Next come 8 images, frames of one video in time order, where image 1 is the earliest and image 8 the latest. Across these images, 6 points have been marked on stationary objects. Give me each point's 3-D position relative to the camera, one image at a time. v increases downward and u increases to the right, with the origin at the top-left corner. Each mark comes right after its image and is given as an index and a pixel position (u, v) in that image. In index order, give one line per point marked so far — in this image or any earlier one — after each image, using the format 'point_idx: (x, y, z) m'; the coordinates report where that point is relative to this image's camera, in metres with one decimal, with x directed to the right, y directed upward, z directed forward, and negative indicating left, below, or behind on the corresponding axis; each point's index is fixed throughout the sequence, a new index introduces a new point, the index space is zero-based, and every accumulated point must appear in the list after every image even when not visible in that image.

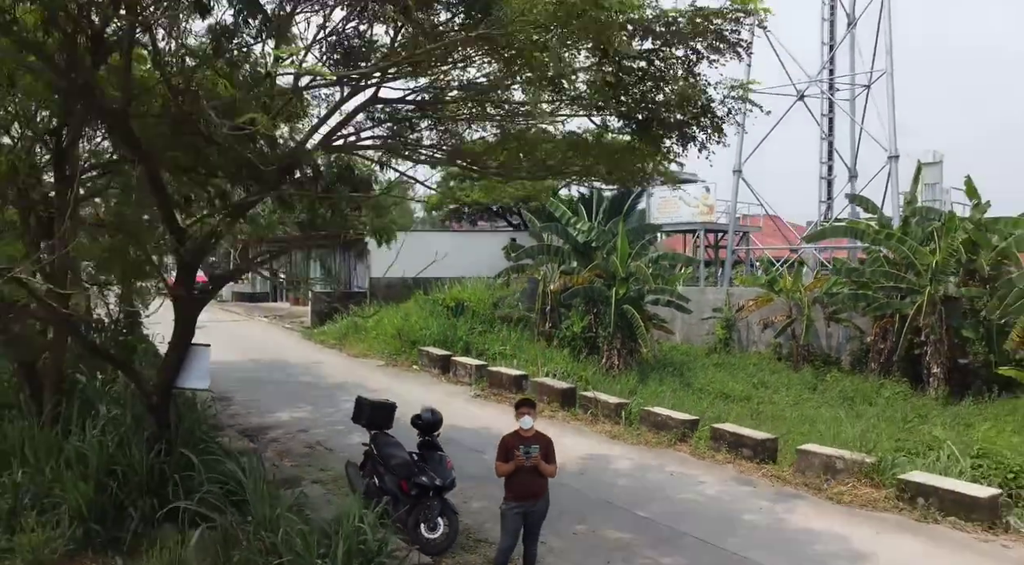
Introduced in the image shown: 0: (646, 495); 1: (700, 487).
0: (+0.8, -1.3, +4.9) m
1: (+1.2, -1.3, +5.1) m
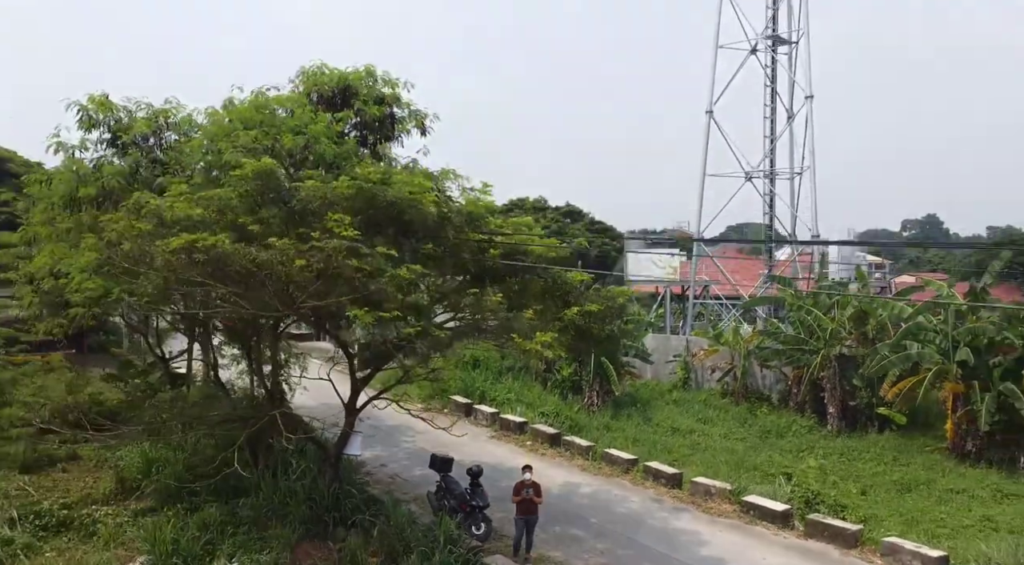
0: (+0.9, -2.3, +8.4) m
1: (+1.3, -2.3, +8.6) m
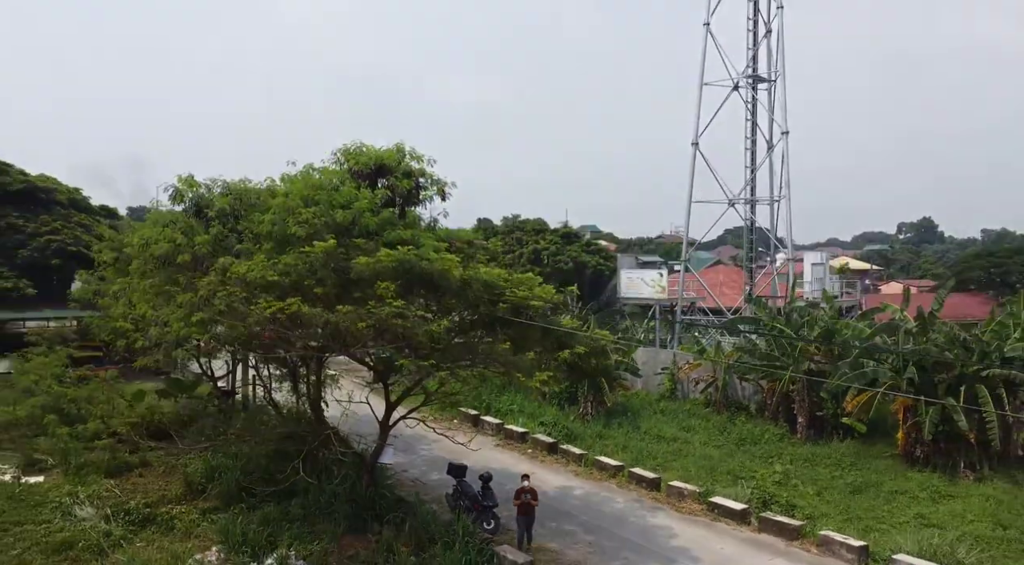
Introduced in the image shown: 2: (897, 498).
0: (+0.9, -2.8, +10.0) m
1: (+1.3, -2.8, +10.2) m
2: (+5.5, -3.0, +11.5) m
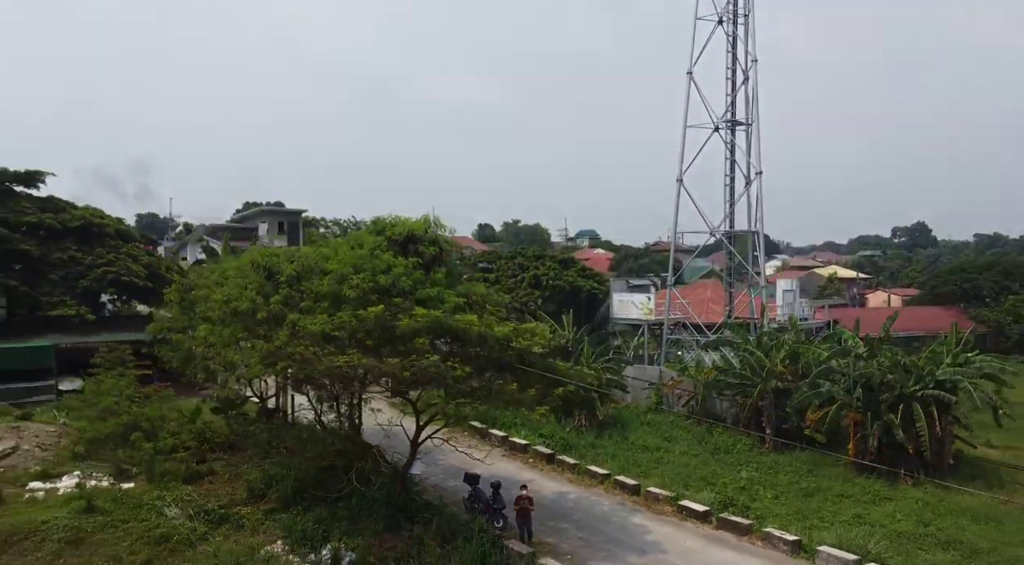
0: (+1.0, -3.4, +12.1) m
1: (+1.4, -3.4, +12.3) m
2: (+5.6, -3.7, +13.6) m
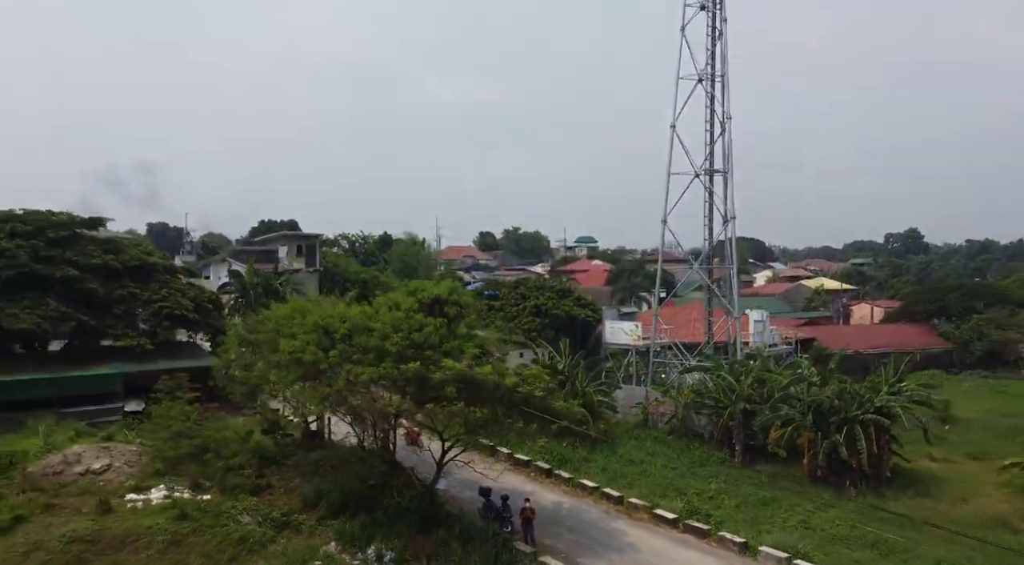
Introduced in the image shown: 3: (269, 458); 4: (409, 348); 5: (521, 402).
0: (+1.1, -4.3, +14.7) m
1: (+1.5, -4.3, +14.9) m
2: (+5.7, -4.5, +16.3) m
3: (-4.9, -3.5, +16.1) m
4: (-1.6, -1.0, +12.5) m
5: (+0.1, -1.9, +12.8) m
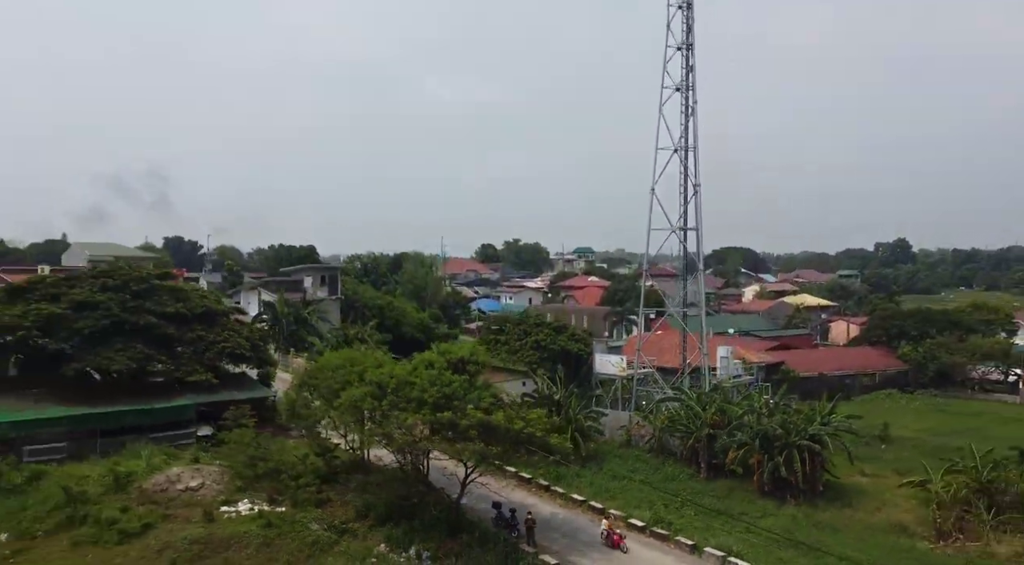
0: (+1.2, -5.7, +18.9) m
1: (+1.6, -5.7, +19.1) m
2: (+5.8, -5.9, +20.5) m
3: (-4.7, -4.9, +20.3) m
4: (-1.5, -2.4, +16.7) m
5: (+0.2, -3.3, +17.0) m
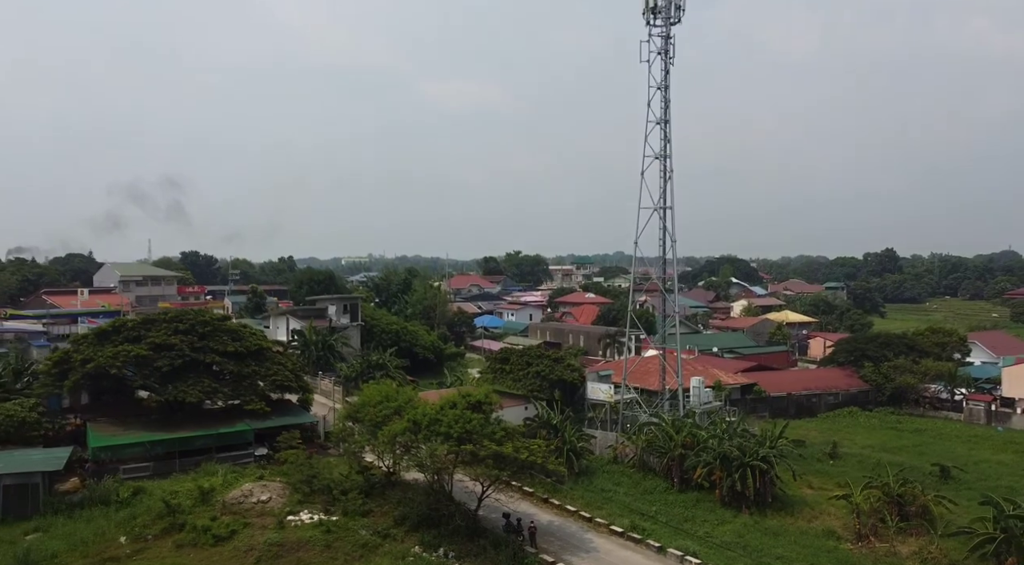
0: (+1.4, -7.3, +23.7) m
1: (+1.8, -7.3, +23.9) m
2: (+6.0, -7.6, +25.3) m
3: (-4.6, -6.5, +25.1) m
4: (-1.3, -4.0, +21.5) m
5: (+0.4, -4.9, +21.8) m
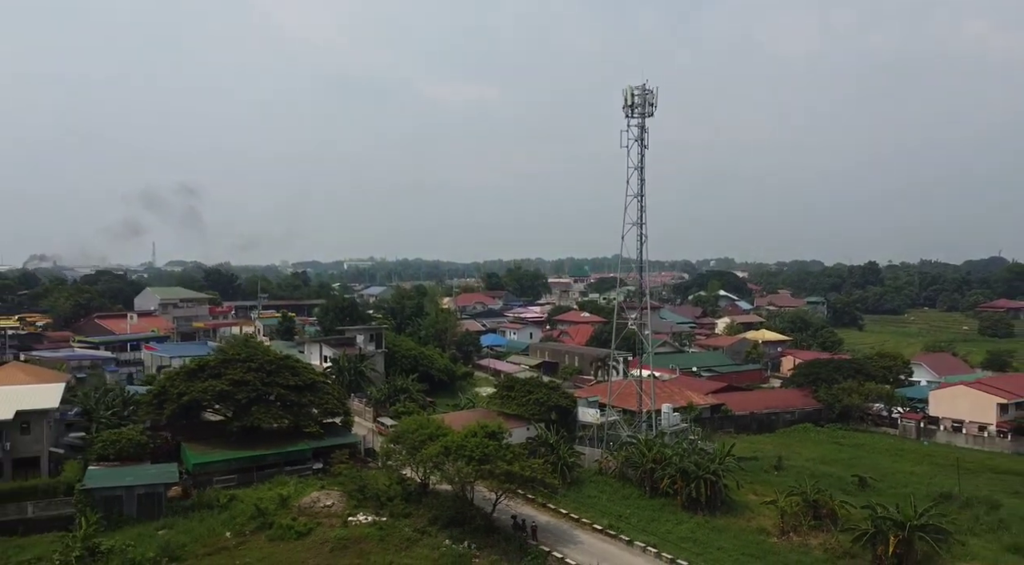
0: (+1.6, -9.5, +31.1) m
1: (+2.0, -9.5, +31.3) m
2: (+6.2, -9.7, +32.7) m
3: (-4.3, -8.7, +32.5) m
4: (-1.1, -6.2, +28.9) m
5: (+0.7, -7.1, +29.2) m
